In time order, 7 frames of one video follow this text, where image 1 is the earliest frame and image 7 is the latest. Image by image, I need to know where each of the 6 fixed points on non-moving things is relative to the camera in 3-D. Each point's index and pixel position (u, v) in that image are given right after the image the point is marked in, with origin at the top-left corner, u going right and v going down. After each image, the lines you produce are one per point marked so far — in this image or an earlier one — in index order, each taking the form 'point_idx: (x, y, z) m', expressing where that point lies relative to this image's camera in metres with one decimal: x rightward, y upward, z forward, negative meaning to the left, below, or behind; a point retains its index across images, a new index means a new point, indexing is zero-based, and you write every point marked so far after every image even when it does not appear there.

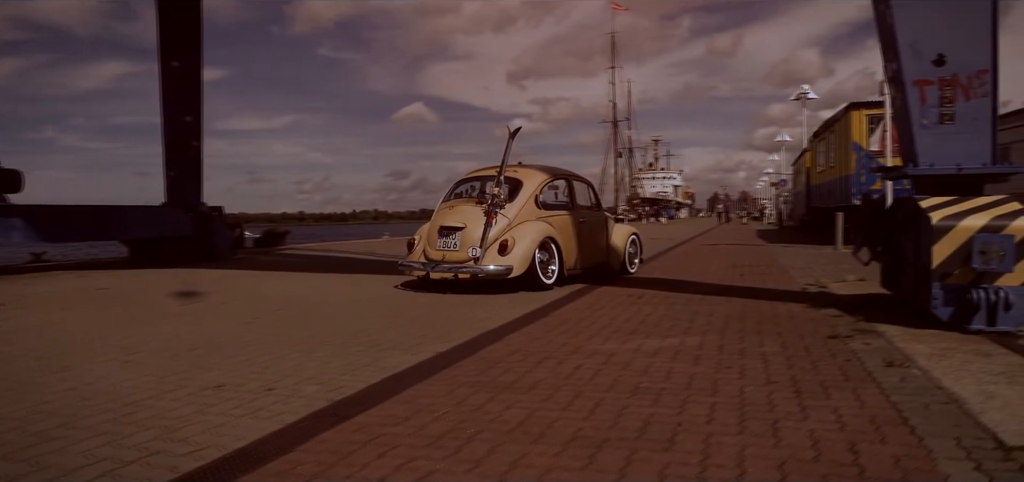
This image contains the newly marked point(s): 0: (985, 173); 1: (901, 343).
0: (+4.7, +0.7, +7.8) m
1: (+3.2, -0.8, +6.5) m
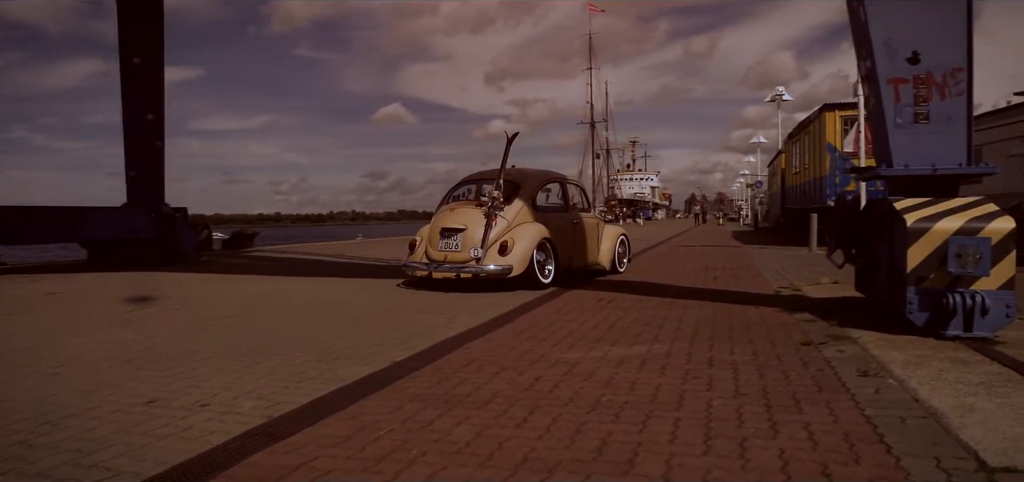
0: (+4.4, +0.7, +7.6) m
1: (+2.9, -0.9, +6.2) m
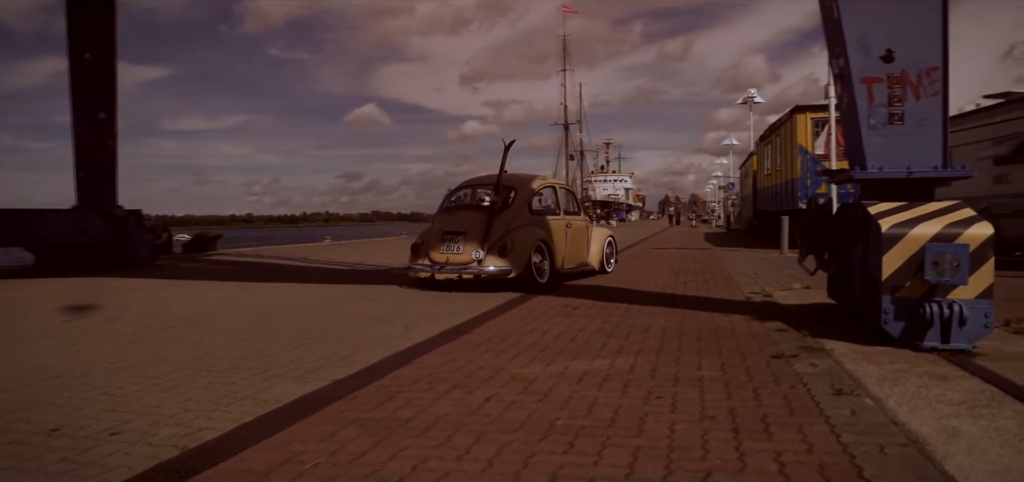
0: (+4.0, +0.6, +7.3) m
1: (+2.5, -0.9, +5.8) m
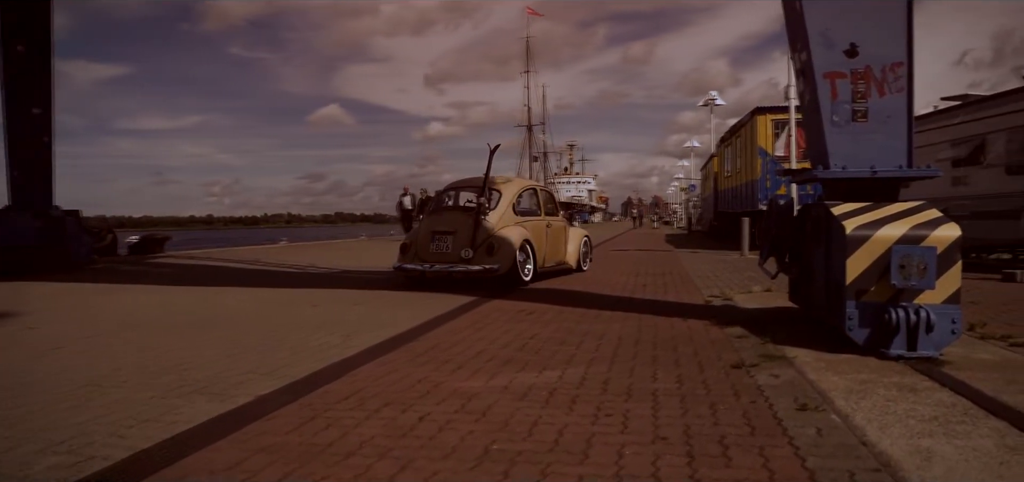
0: (+3.5, +0.6, +7.0) m
1: (+2.1, -0.9, +5.5) m
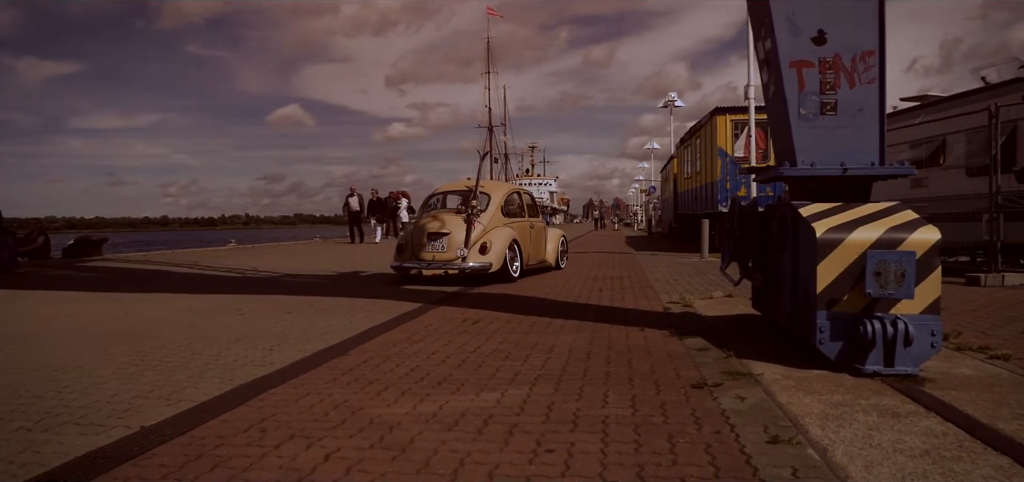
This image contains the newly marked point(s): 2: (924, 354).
0: (+3.0, +0.6, +6.5) m
1: (+1.7, -1.0, +4.9) m
2: (+2.9, -0.8, +5.4) m
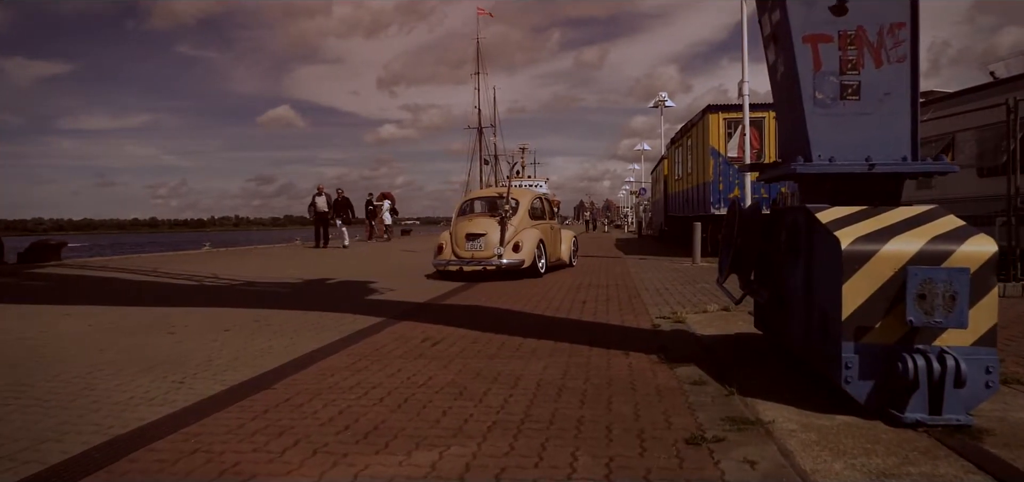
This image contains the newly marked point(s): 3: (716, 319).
0: (+2.7, +0.5, +5.4) m
1: (+1.4, -1.0, +3.7) m
2: (+2.6, -0.9, +4.3) m
3: (+2.2, -0.9, +8.6) m
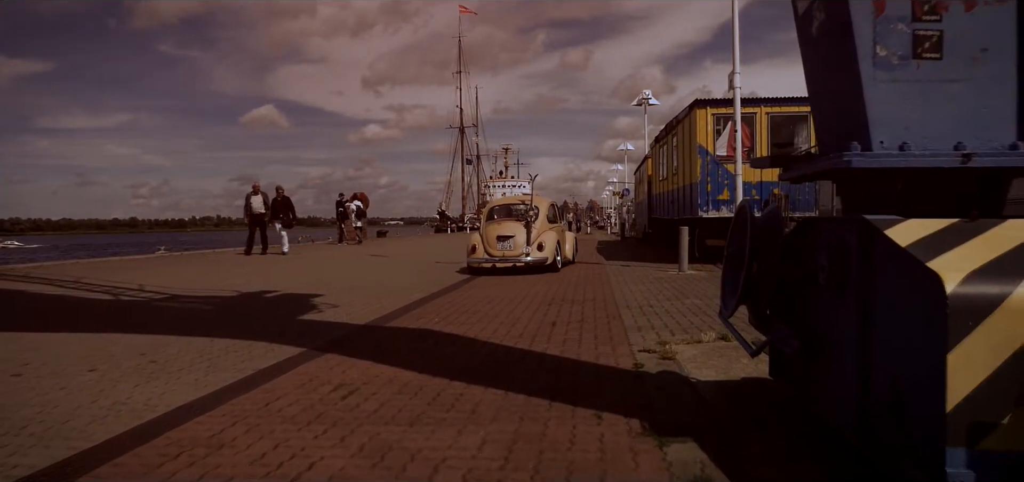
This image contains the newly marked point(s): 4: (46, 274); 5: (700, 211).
0: (+2.3, +0.3, +3.6) m
1: (+1.0, -1.2, +1.9) m
2: (+2.2, -1.0, +2.5) m
3: (+1.8, -1.0, +6.8) m
4: (-10.8, -0.8, +18.1) m
5: (+4.5, +0.7, +18.7) m
